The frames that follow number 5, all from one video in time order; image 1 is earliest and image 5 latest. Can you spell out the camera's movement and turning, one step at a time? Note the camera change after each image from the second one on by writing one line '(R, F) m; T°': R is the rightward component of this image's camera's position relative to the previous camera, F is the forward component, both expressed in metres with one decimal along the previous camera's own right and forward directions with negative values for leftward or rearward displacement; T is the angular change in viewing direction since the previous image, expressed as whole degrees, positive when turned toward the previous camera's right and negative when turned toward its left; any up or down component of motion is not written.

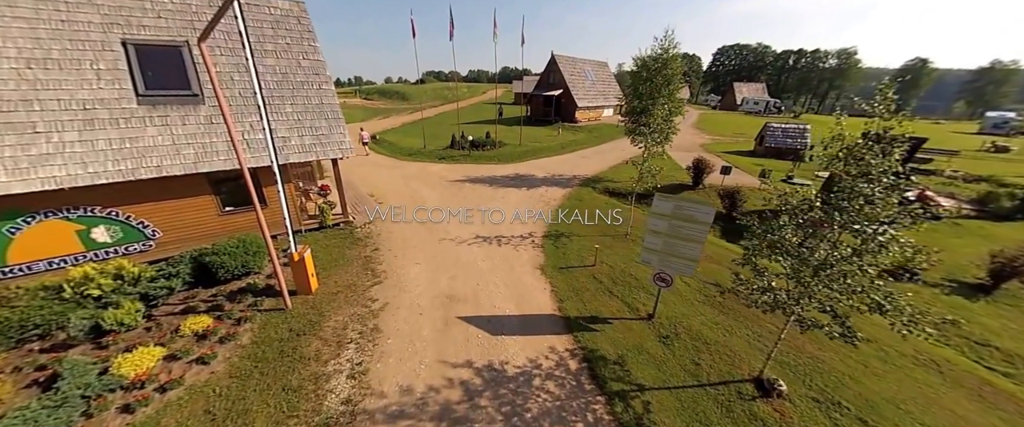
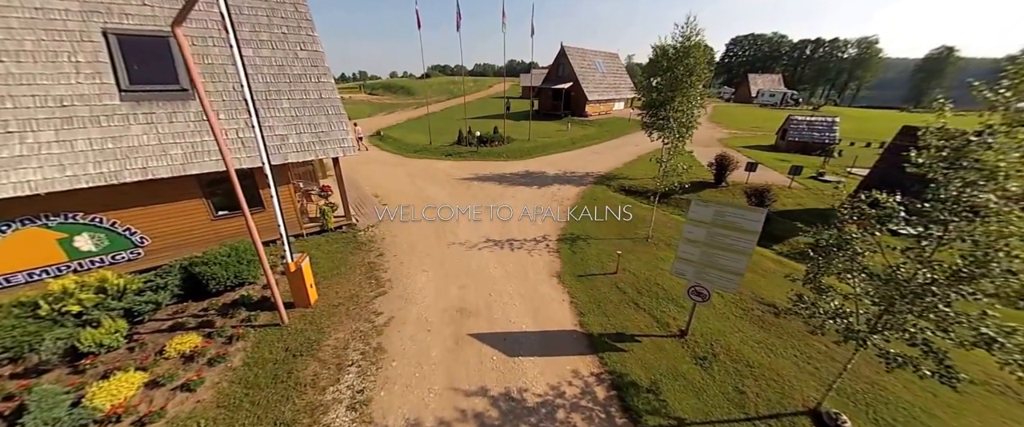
(-0.3, +0.8) m; -1°
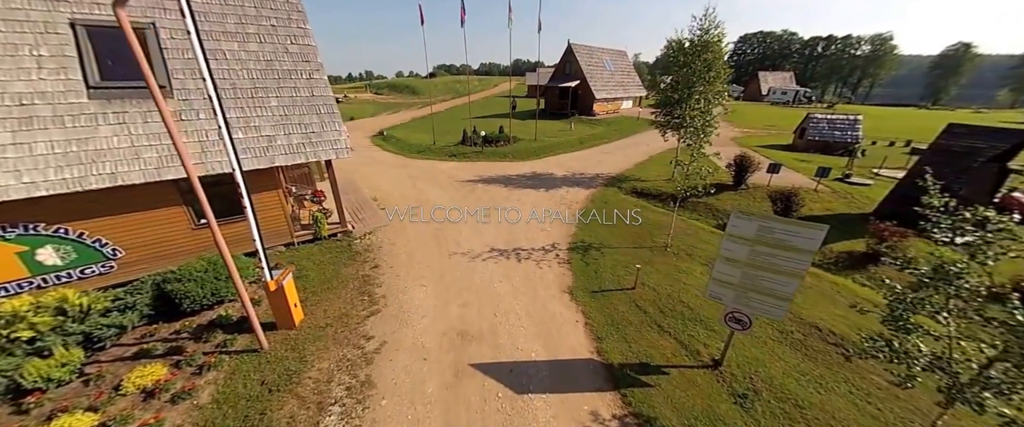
(-0.1, +0.9) m; -1°
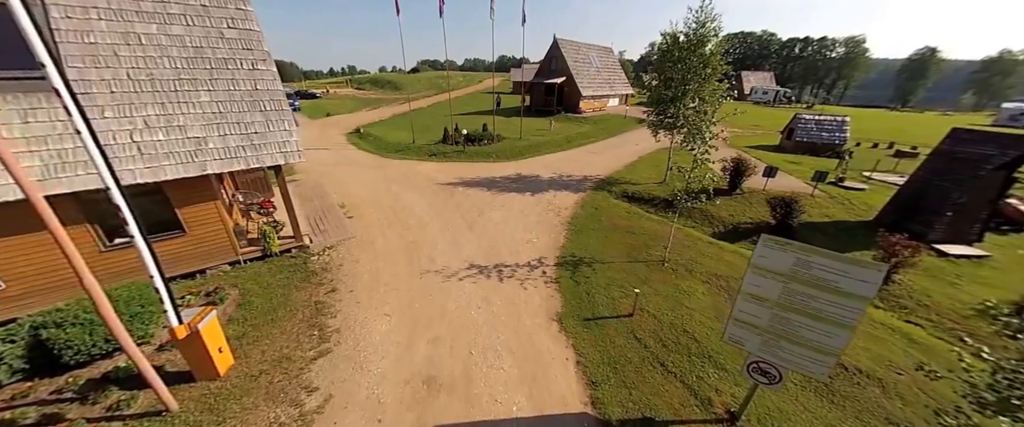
(+0.2, +1.2) m; +2°
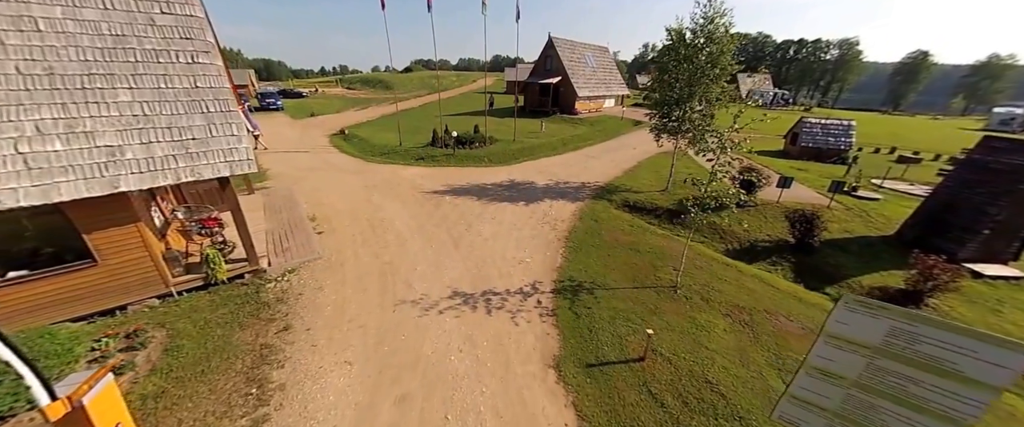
(+0.2, +1.3) m; +1°
